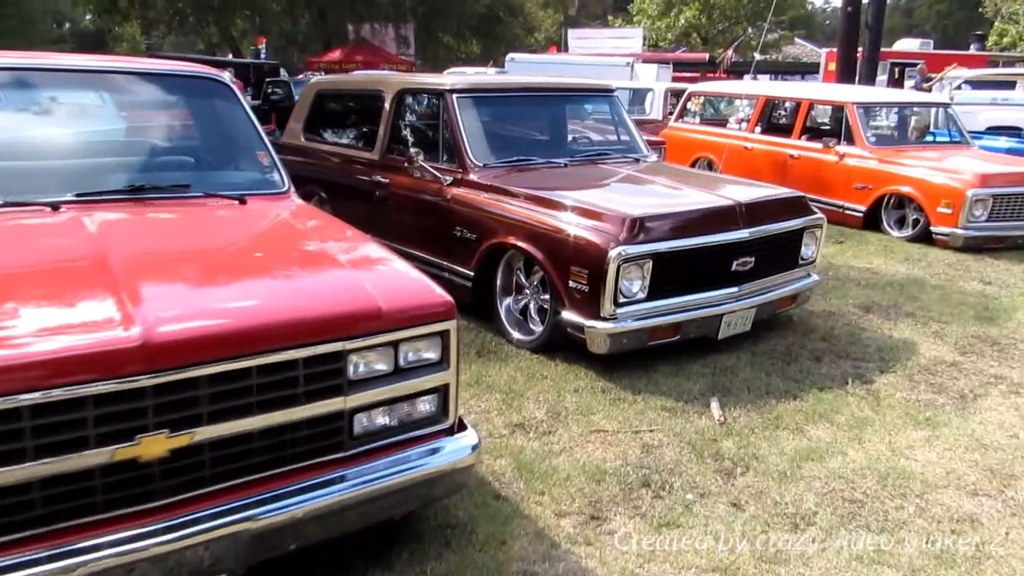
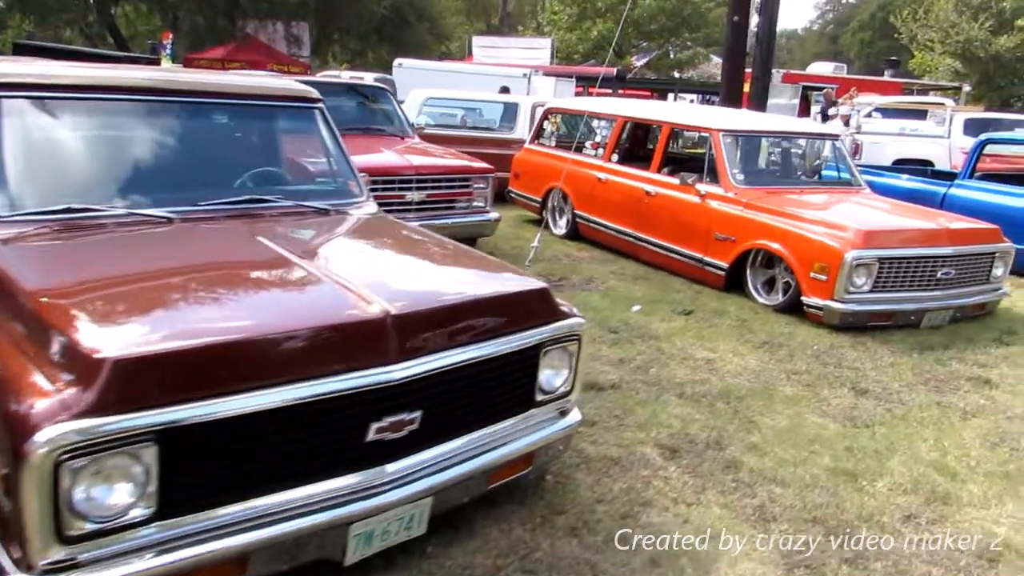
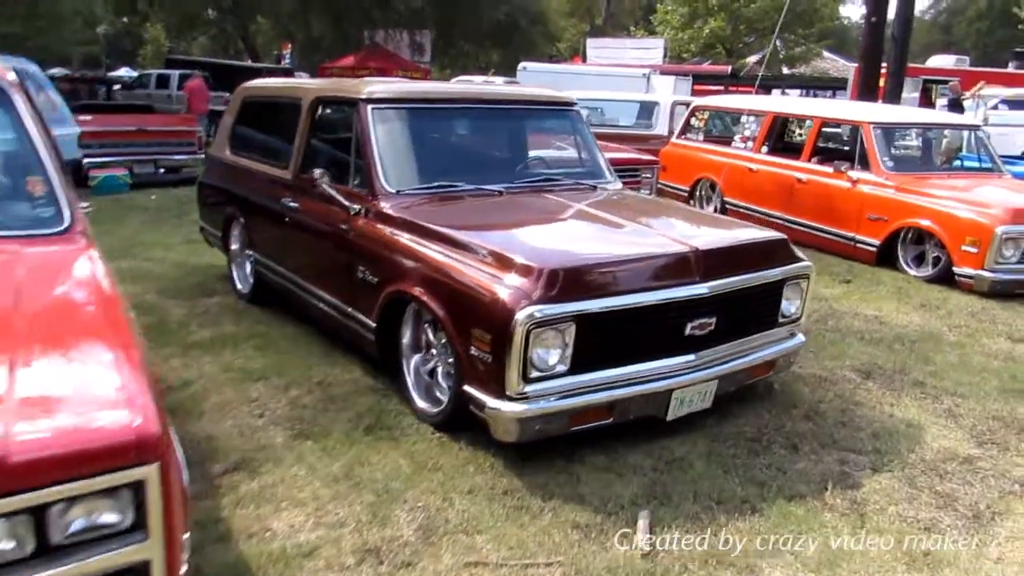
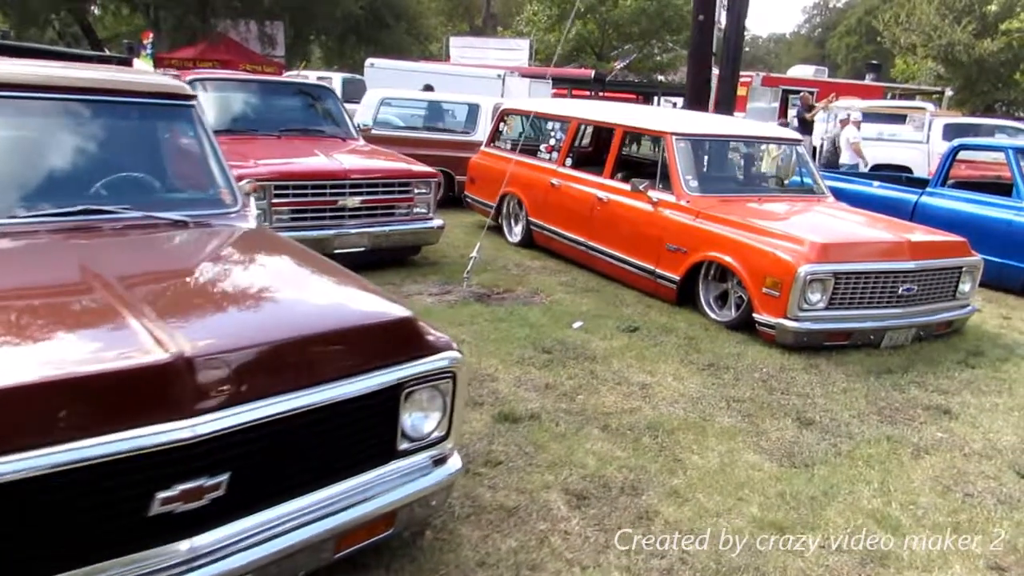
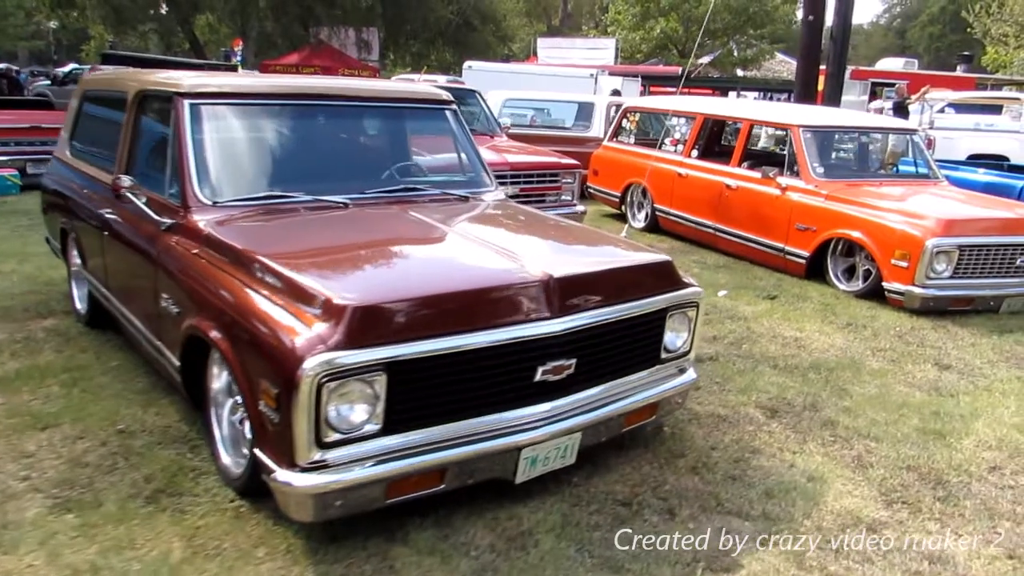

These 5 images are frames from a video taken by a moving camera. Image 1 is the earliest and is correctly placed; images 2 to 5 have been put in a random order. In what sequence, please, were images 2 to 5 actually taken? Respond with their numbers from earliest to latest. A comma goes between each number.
3, 5, 2, 4
